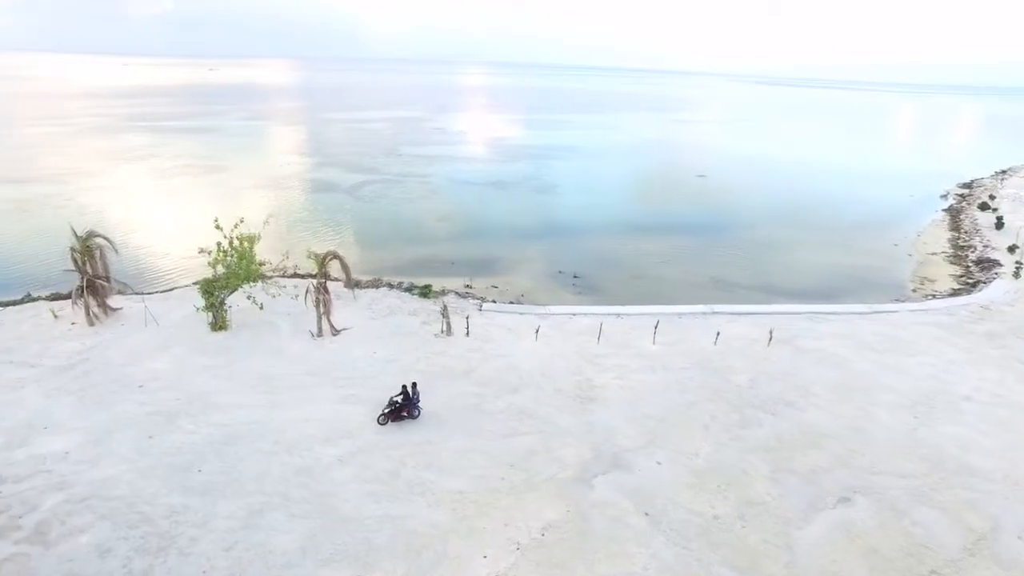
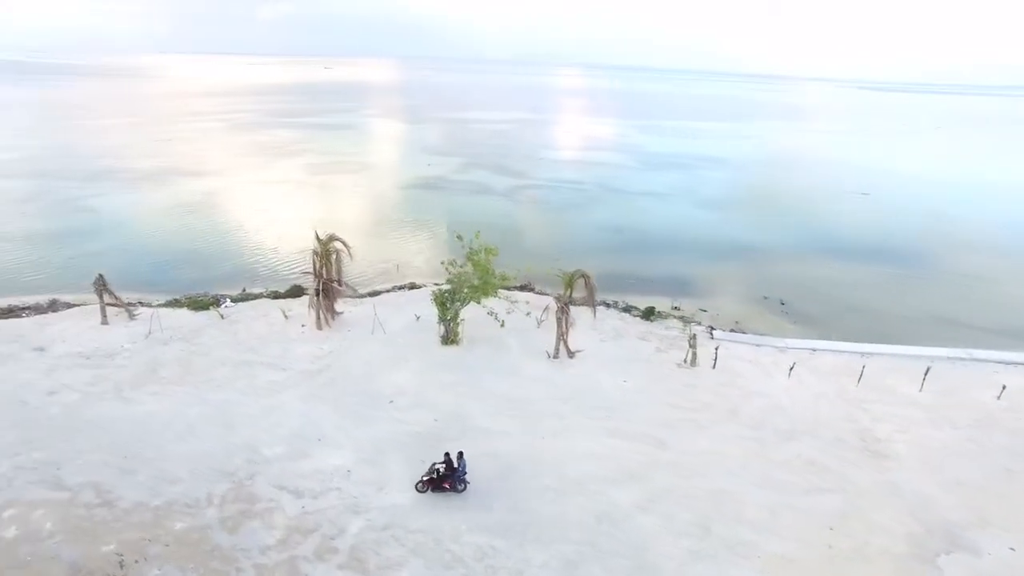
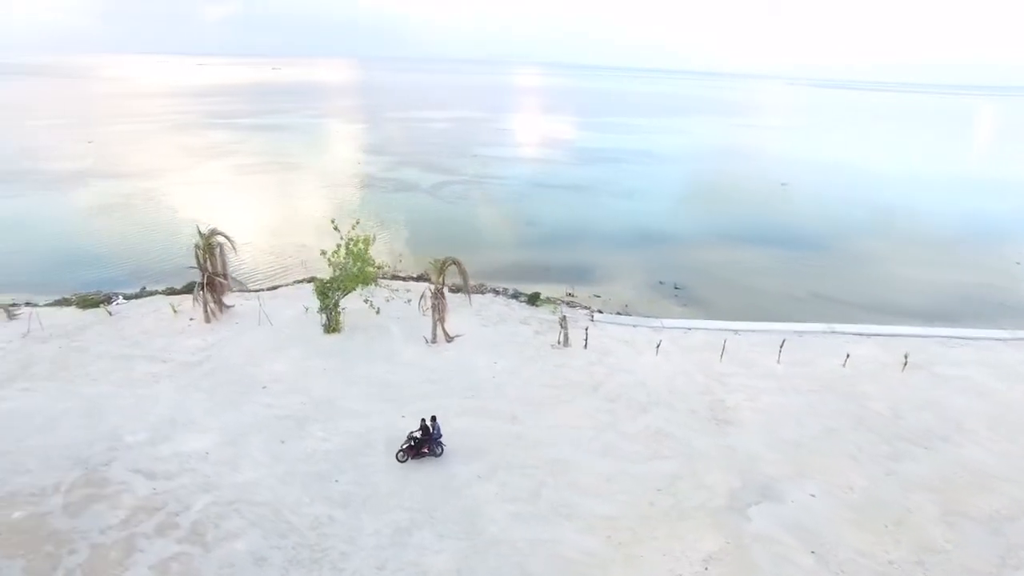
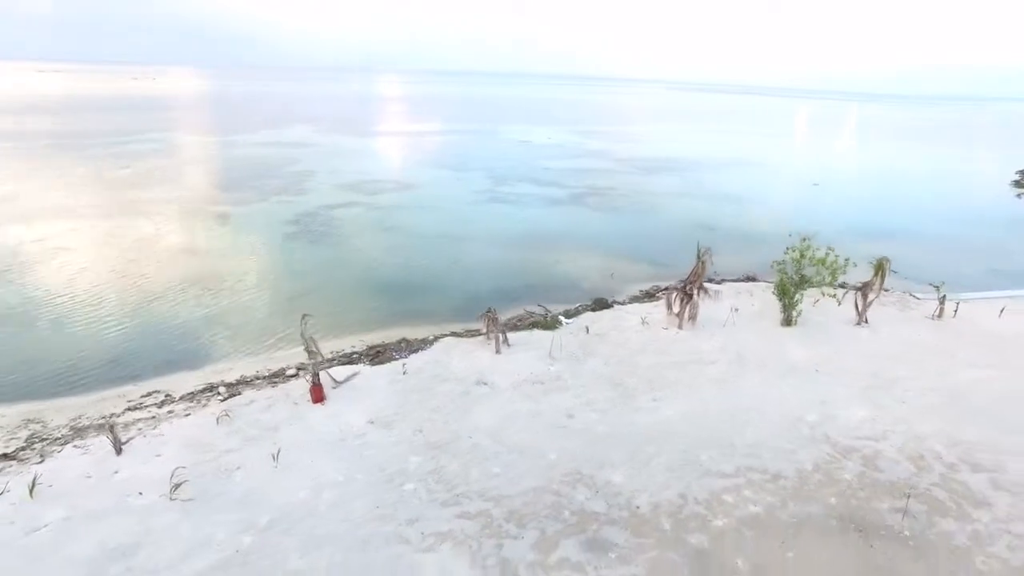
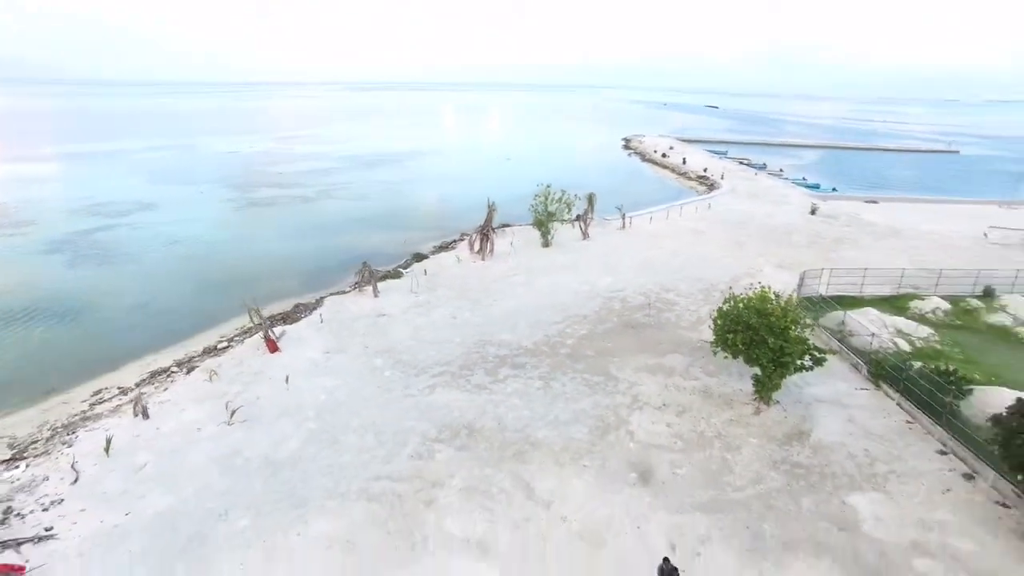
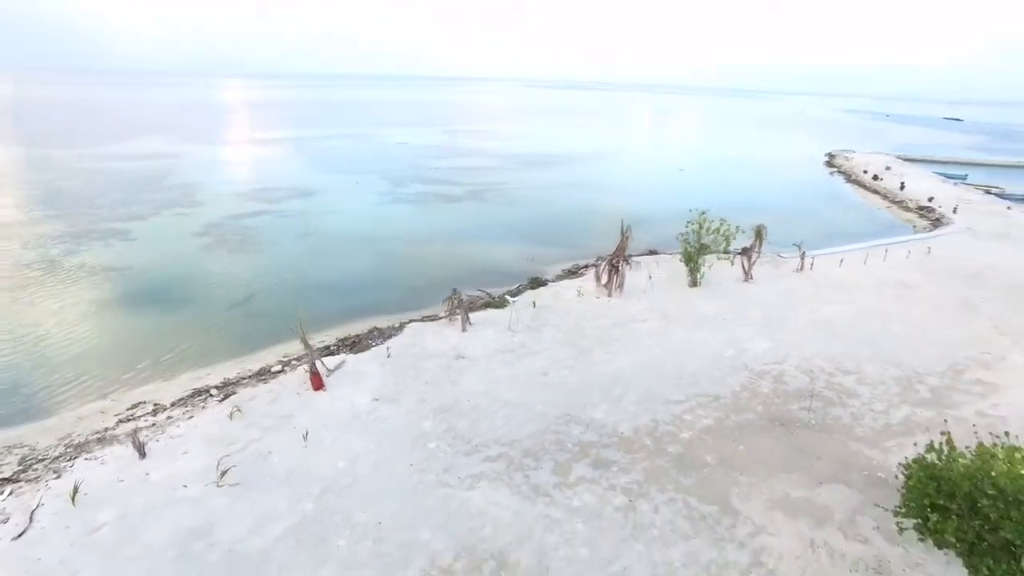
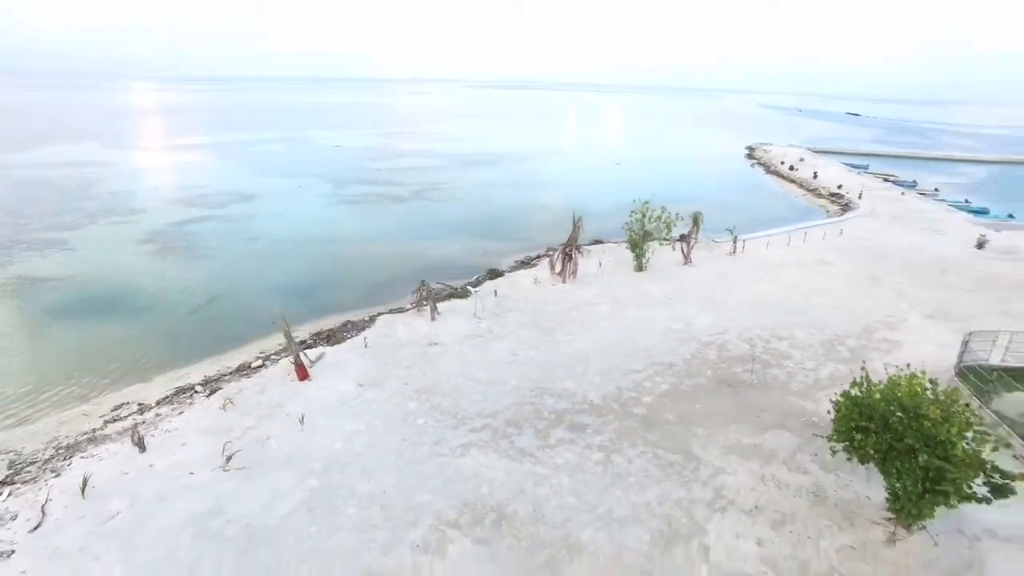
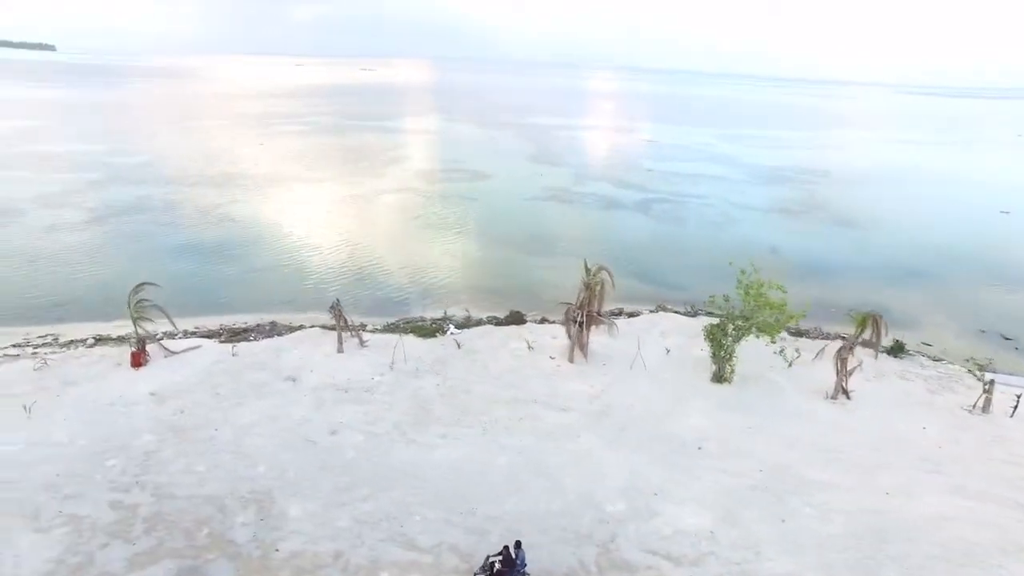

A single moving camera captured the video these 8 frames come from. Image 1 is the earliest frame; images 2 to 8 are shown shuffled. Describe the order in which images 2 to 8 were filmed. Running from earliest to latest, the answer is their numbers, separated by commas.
3, 2, 8, 4, 6, 7, 5
